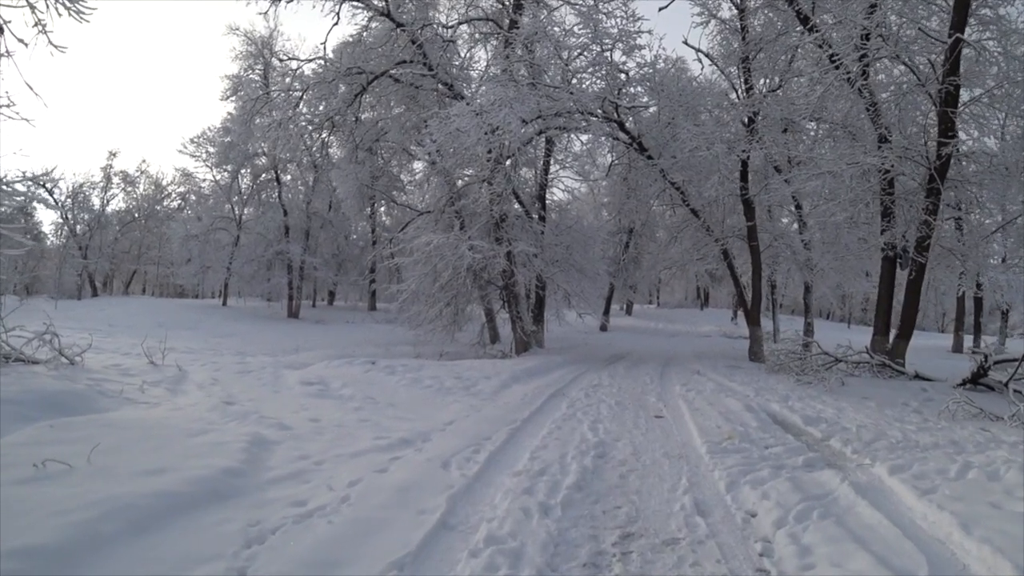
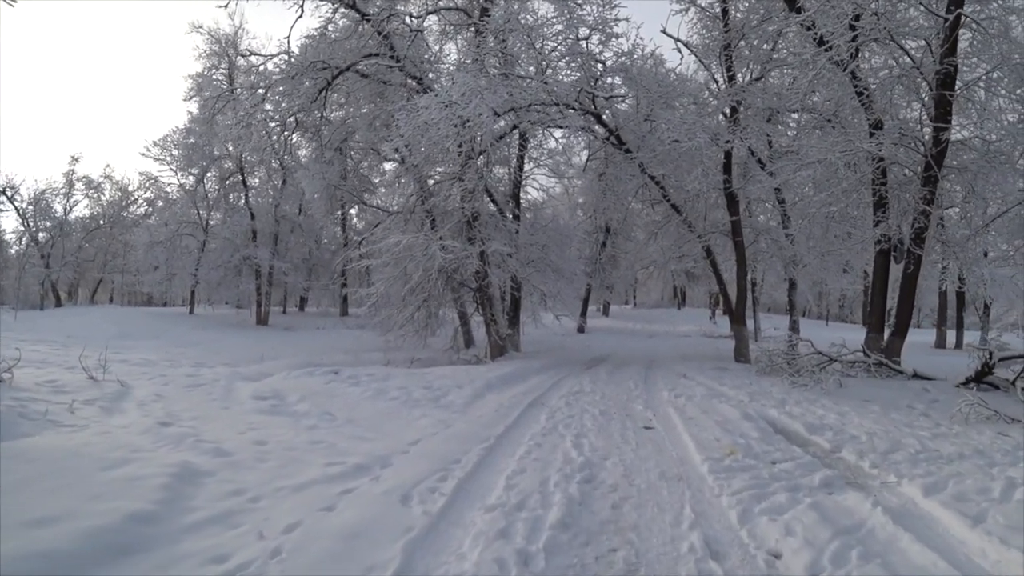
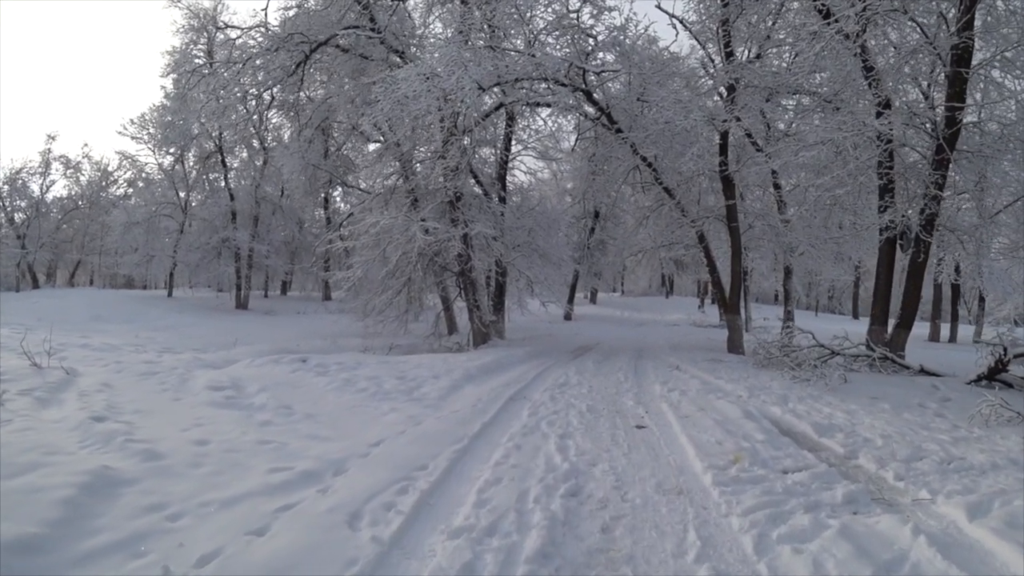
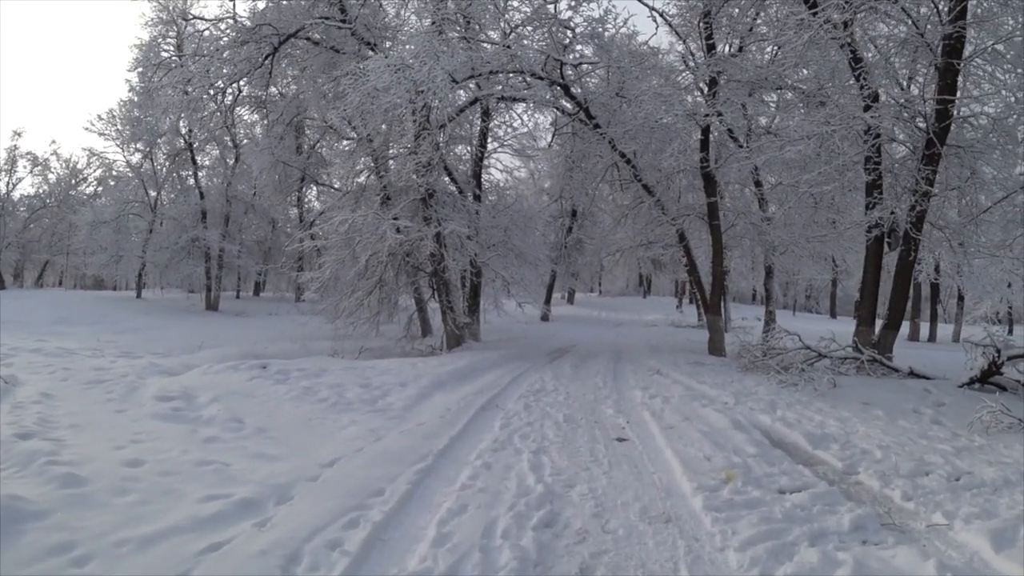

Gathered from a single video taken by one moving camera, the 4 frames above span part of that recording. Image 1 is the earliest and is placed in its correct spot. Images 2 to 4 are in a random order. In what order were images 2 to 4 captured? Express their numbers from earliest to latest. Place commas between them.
2, 3, 4
